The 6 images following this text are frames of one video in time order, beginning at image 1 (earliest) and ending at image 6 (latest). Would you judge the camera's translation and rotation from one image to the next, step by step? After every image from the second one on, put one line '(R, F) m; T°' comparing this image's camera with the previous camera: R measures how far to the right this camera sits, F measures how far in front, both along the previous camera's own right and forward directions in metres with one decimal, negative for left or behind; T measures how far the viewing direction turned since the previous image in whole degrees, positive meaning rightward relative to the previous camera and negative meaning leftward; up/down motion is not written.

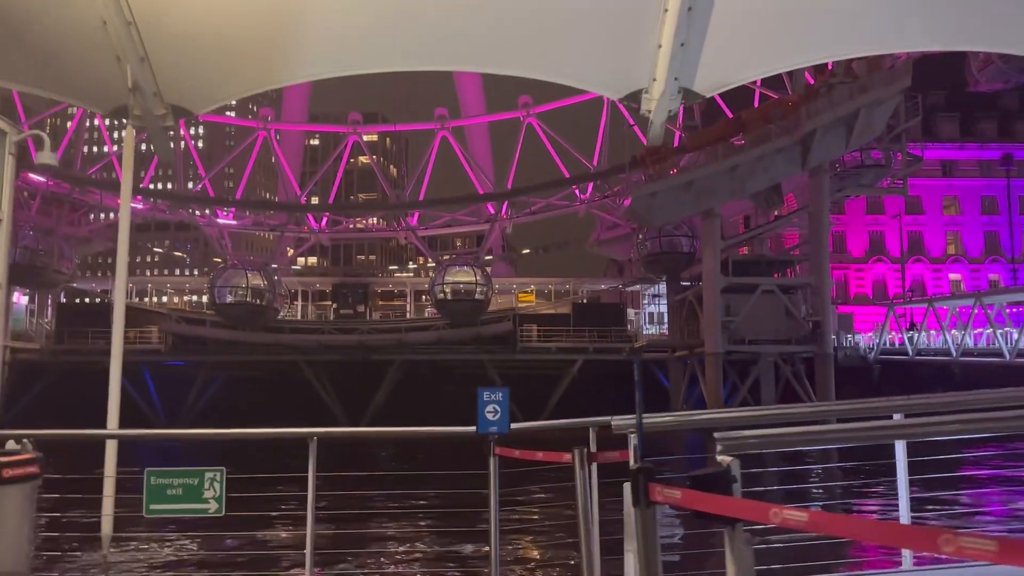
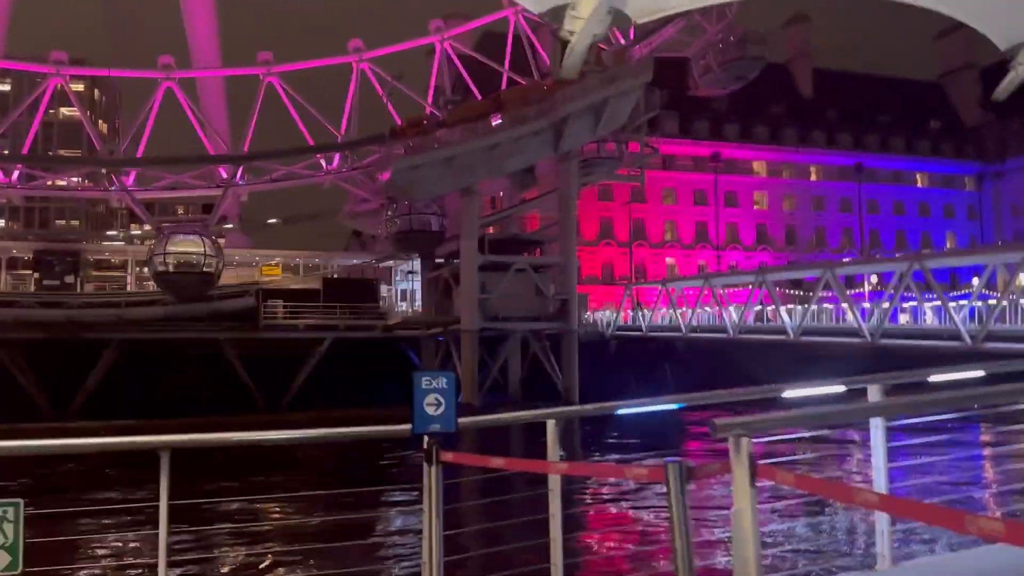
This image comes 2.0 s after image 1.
(-0.5, +0.7) m; +19°
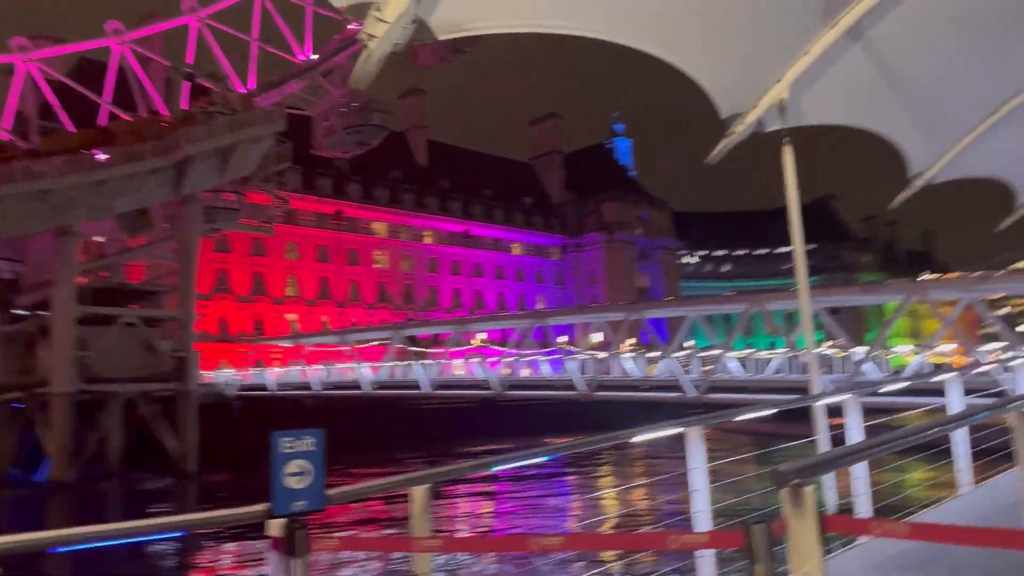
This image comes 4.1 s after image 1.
(-0.5, +0.5) m; +27°
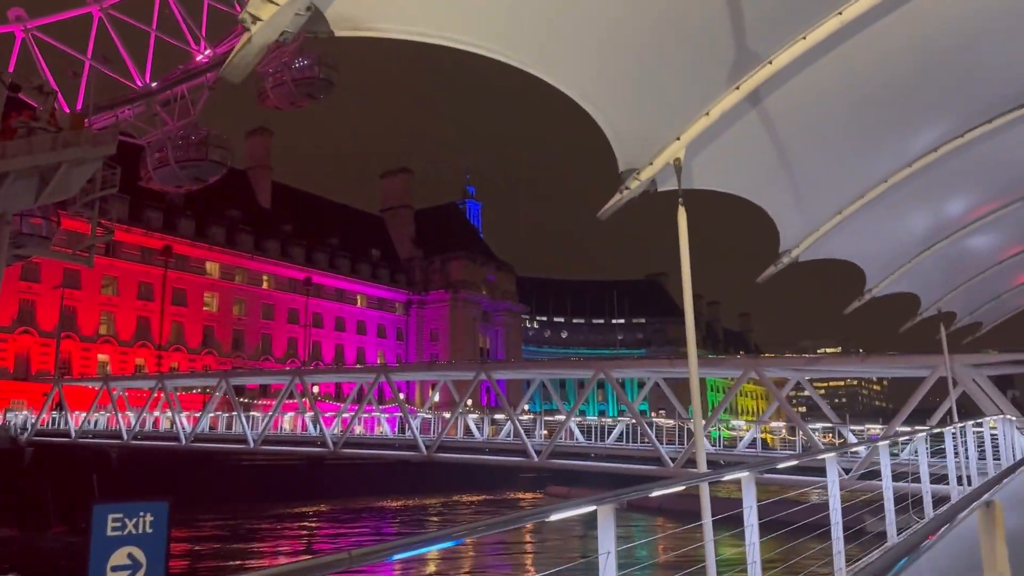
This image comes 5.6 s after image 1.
(-0.1, +0.3) m; +11°
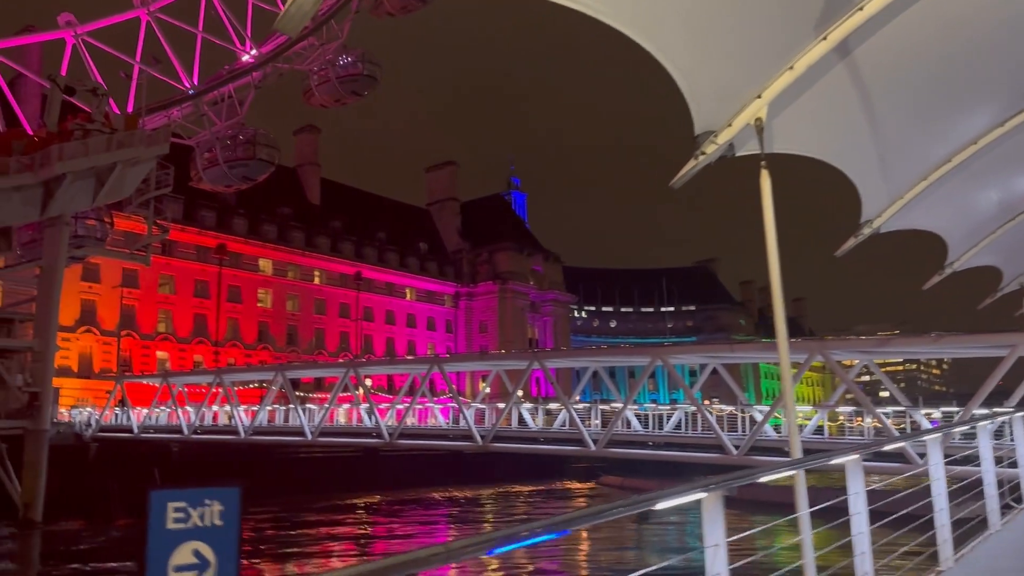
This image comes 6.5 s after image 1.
(-0.1, +0.2) m; -3°
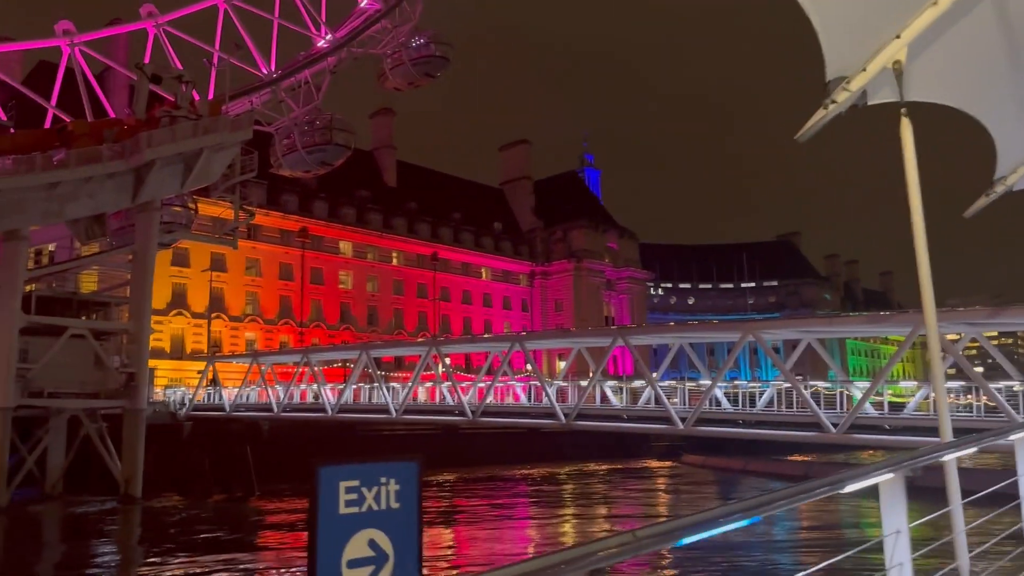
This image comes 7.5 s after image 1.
(-0.1, +0.2) m; -5°
